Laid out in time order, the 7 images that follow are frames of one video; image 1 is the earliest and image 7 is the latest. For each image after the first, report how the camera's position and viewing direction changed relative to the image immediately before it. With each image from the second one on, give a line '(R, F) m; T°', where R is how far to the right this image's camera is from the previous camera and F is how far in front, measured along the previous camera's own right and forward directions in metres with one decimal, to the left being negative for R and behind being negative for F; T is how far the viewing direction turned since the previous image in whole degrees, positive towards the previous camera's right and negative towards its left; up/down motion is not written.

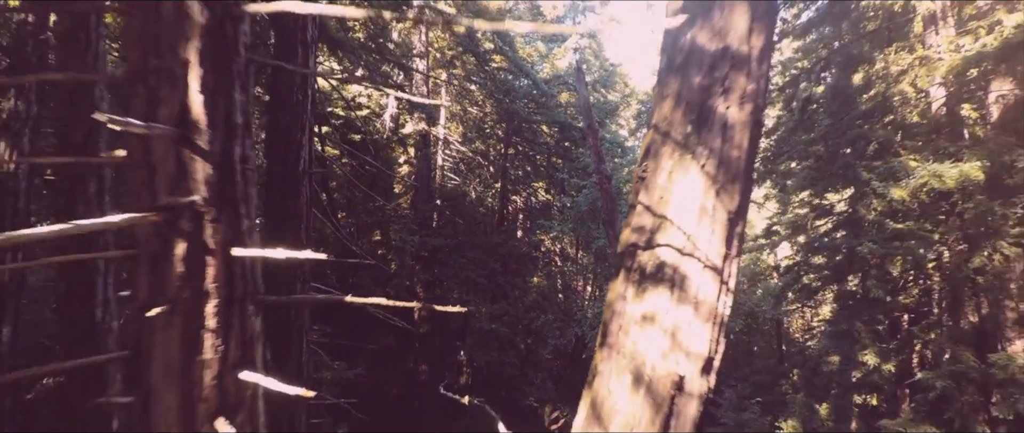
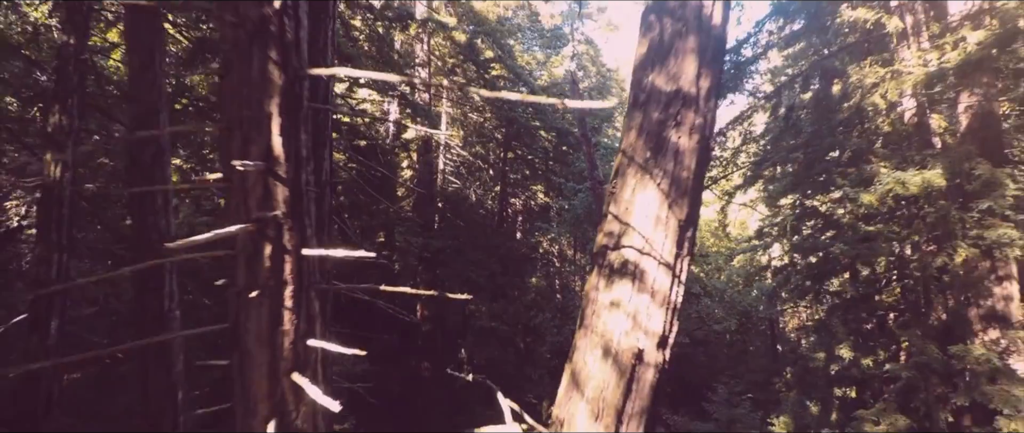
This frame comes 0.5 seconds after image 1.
(0.0, -0.5) m; 0°
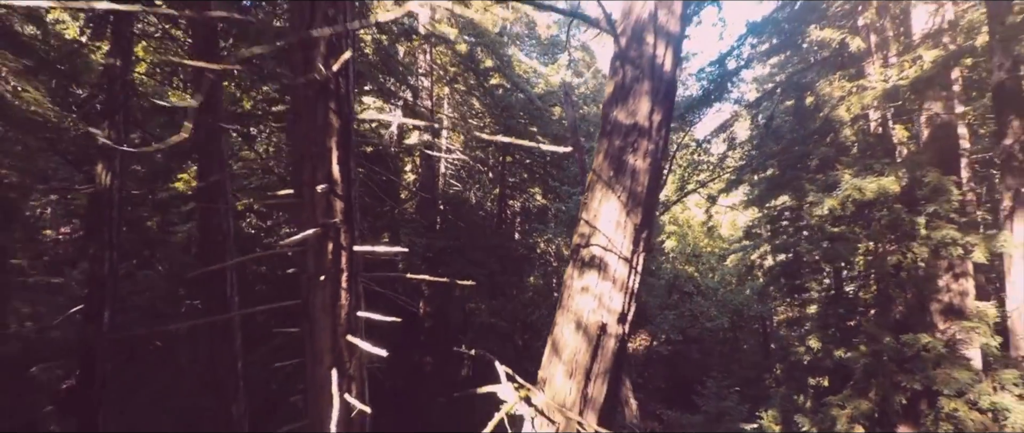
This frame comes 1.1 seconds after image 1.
(0.0, -0.7) m; 0°
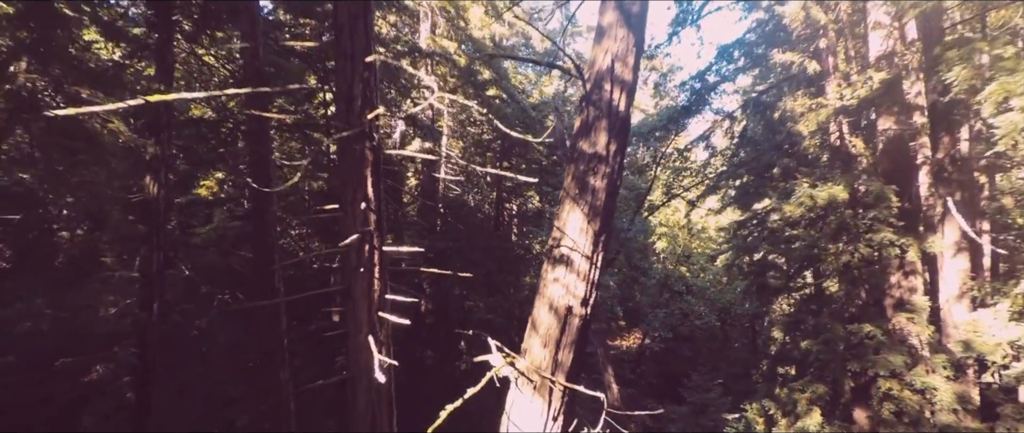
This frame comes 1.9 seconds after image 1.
(+0.1, -0.9) m; 0°
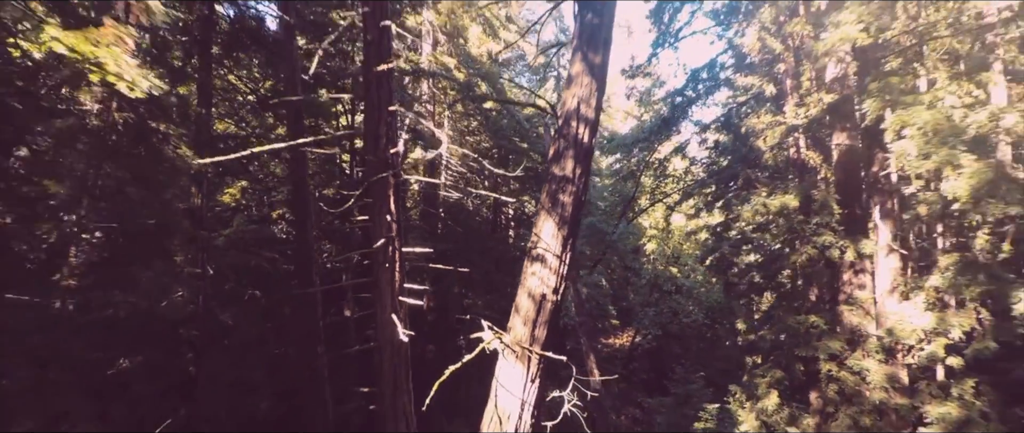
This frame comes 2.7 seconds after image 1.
(+0.1, -1.1) m; 0°
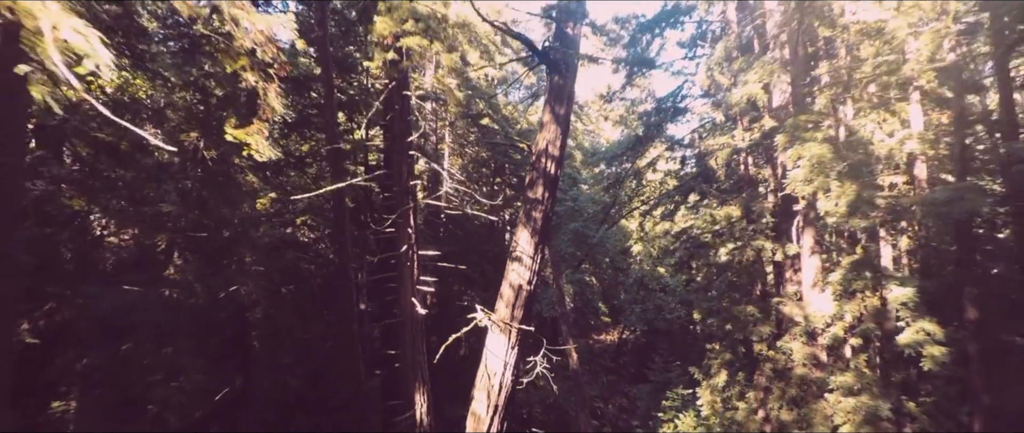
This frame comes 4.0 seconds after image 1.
(+0.2, -1.9) m; 0°
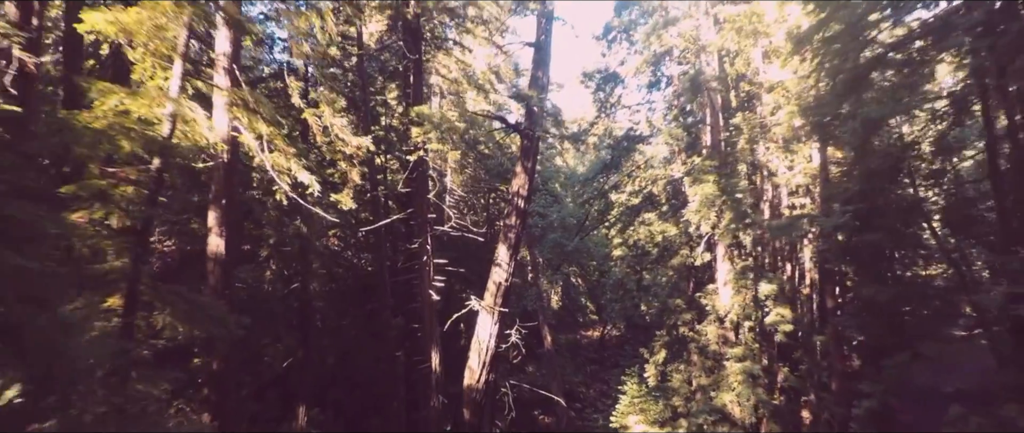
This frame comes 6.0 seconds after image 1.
(+0.4, -3.5) m; 0°
